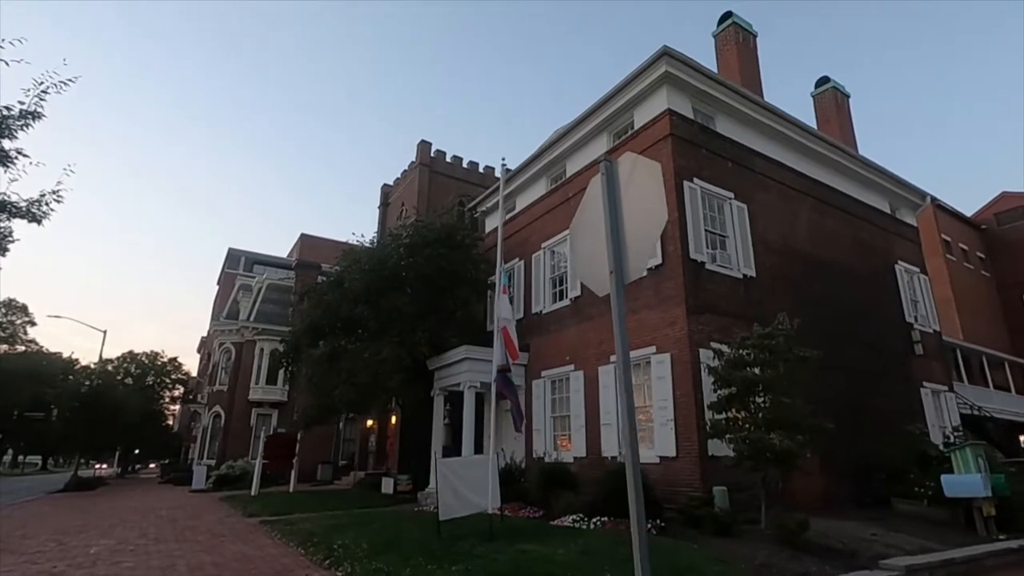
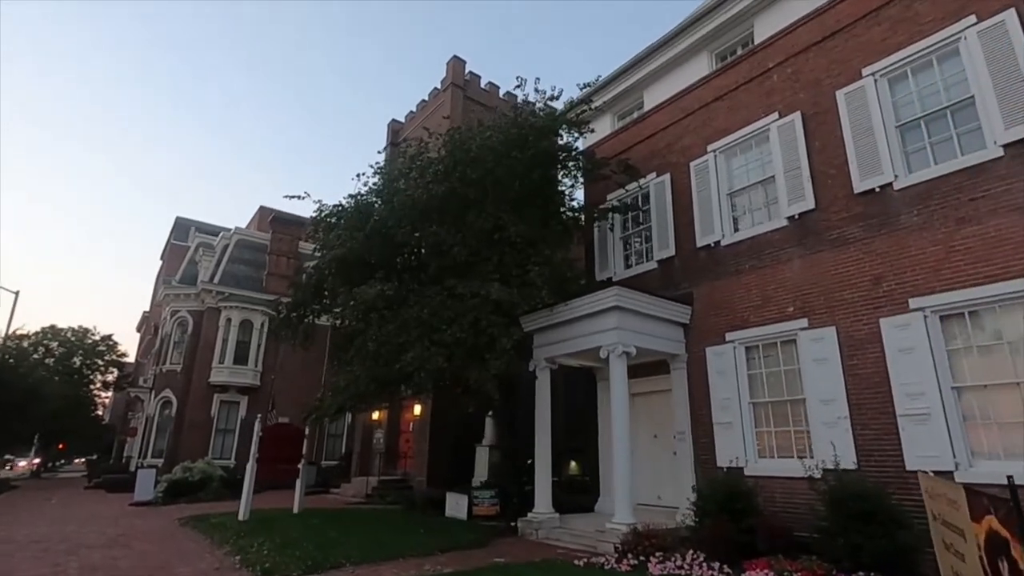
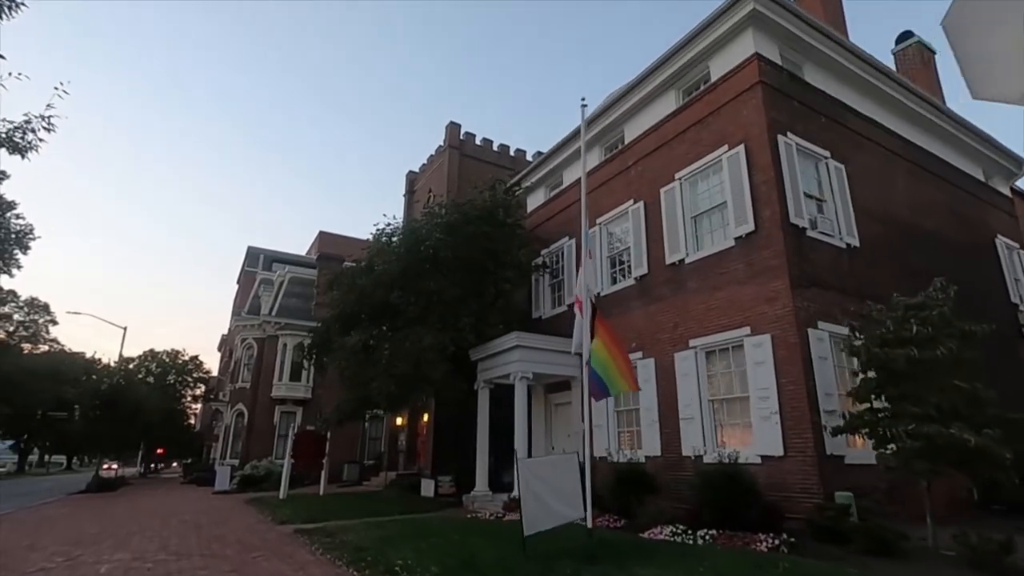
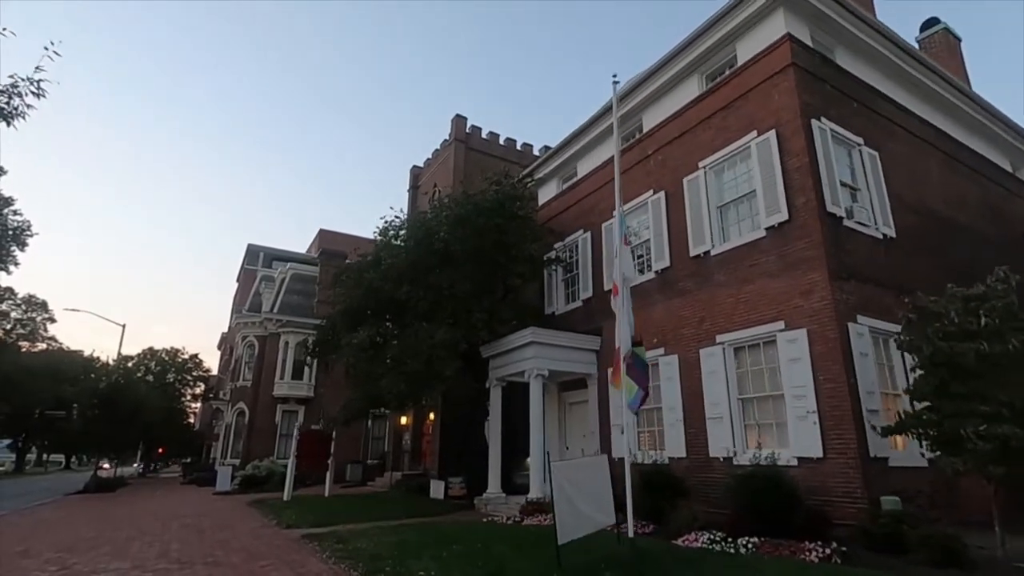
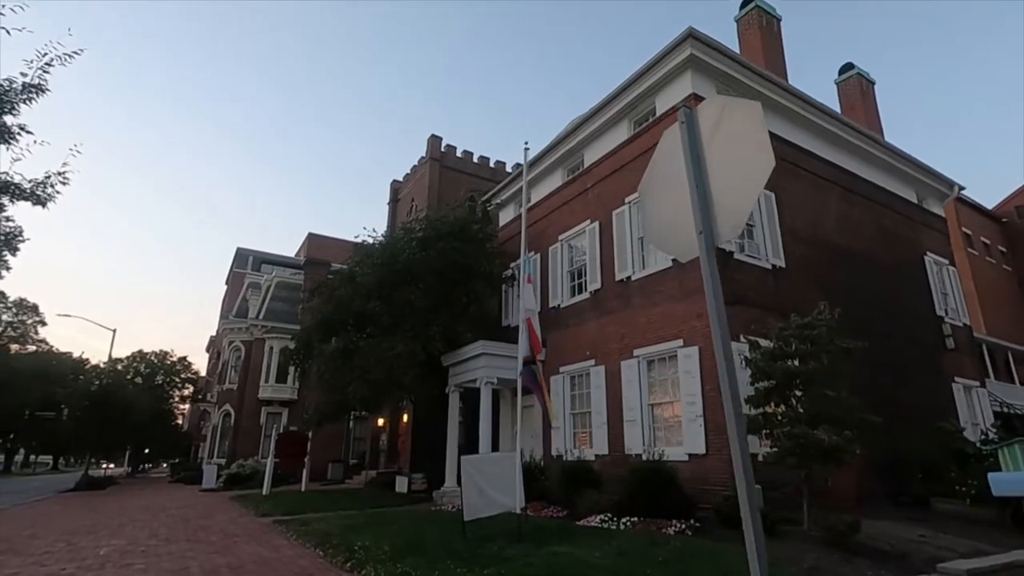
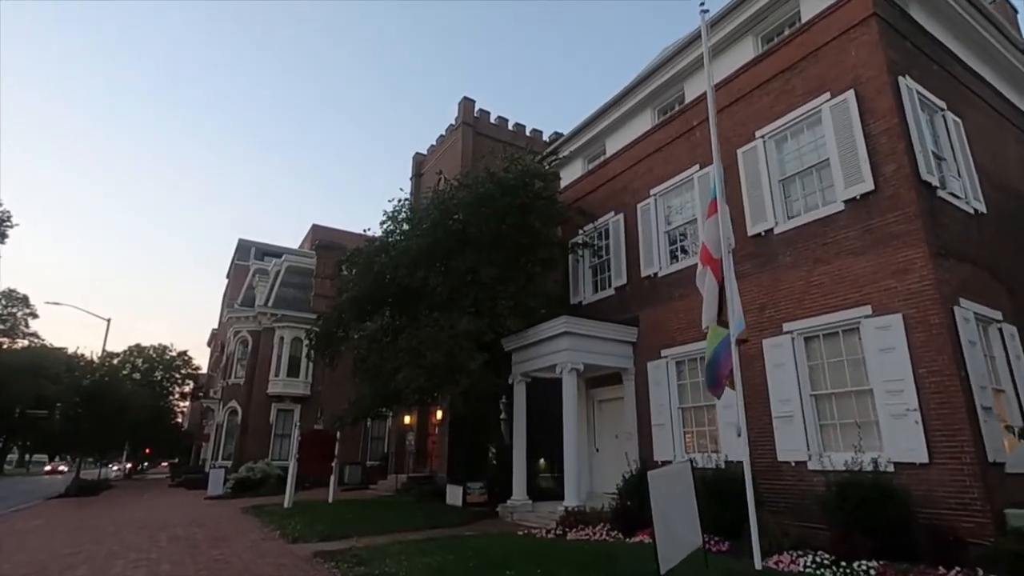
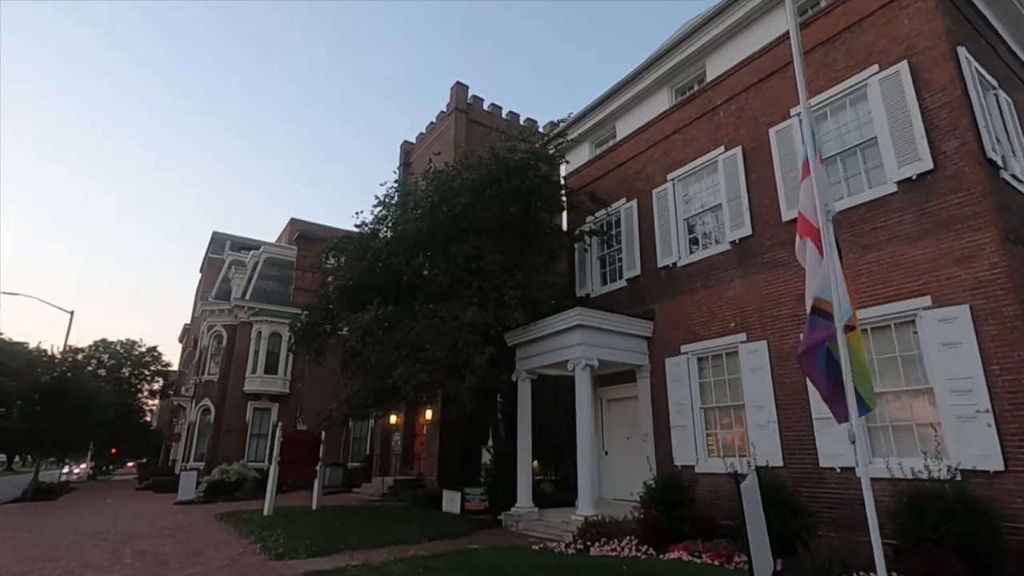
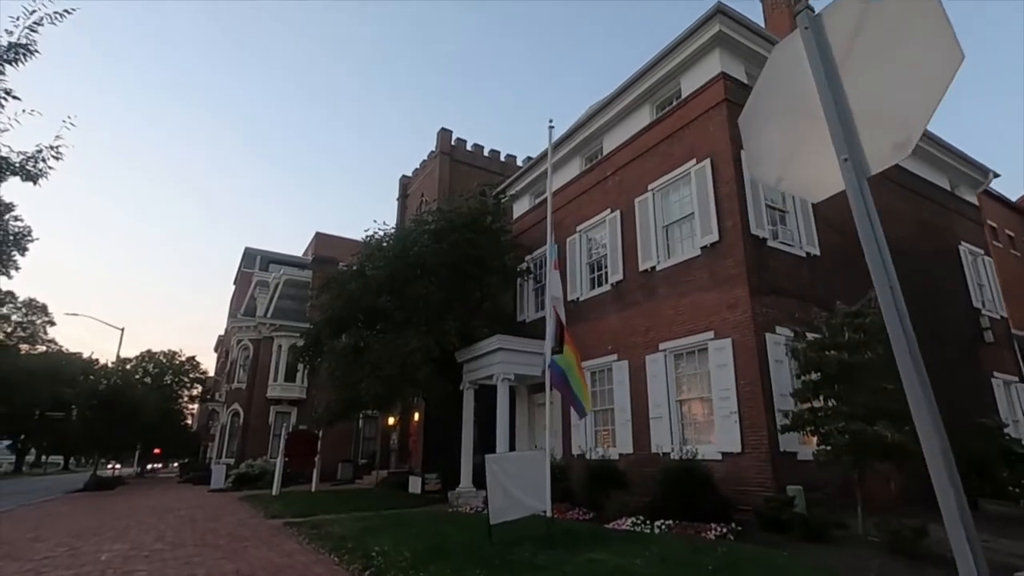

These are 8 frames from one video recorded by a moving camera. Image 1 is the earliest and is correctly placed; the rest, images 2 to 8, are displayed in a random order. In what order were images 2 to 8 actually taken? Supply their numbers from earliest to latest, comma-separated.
5, 8, 3, 4, 6, 7, 2
